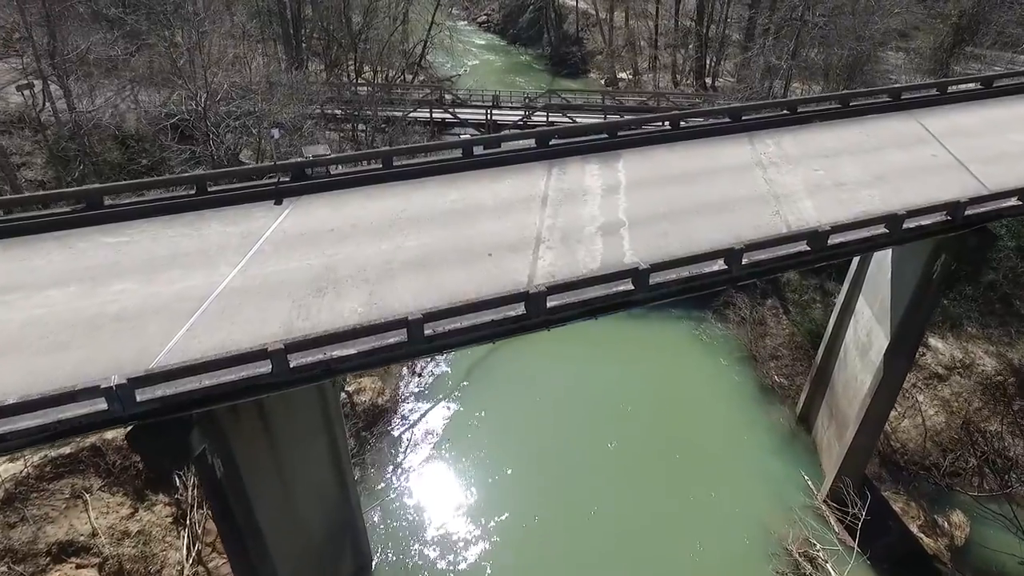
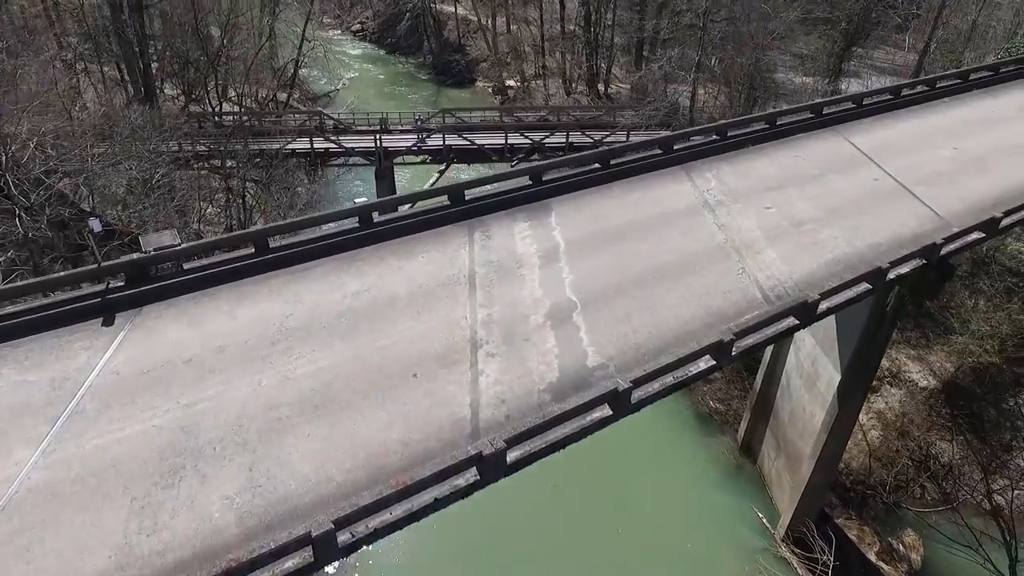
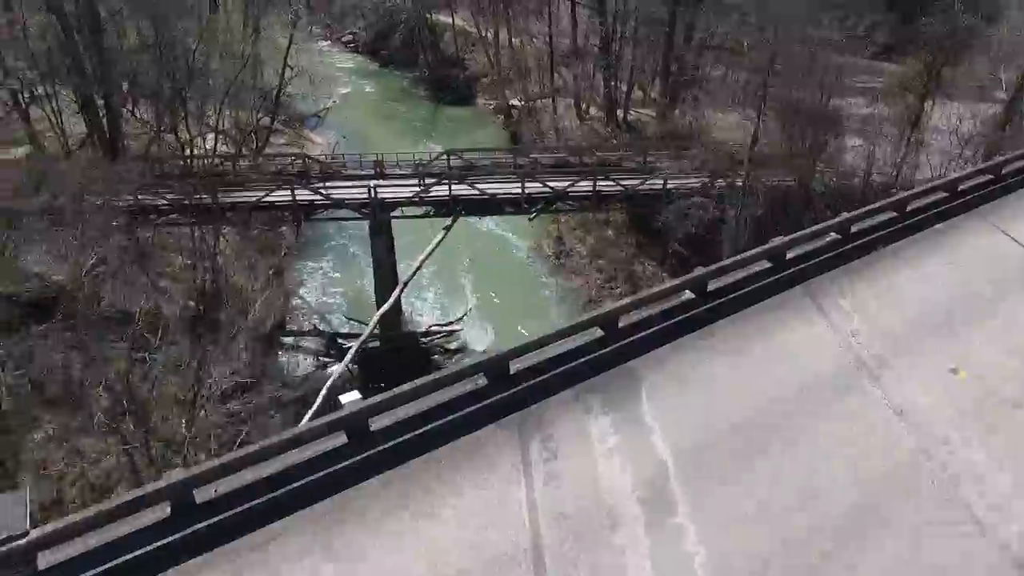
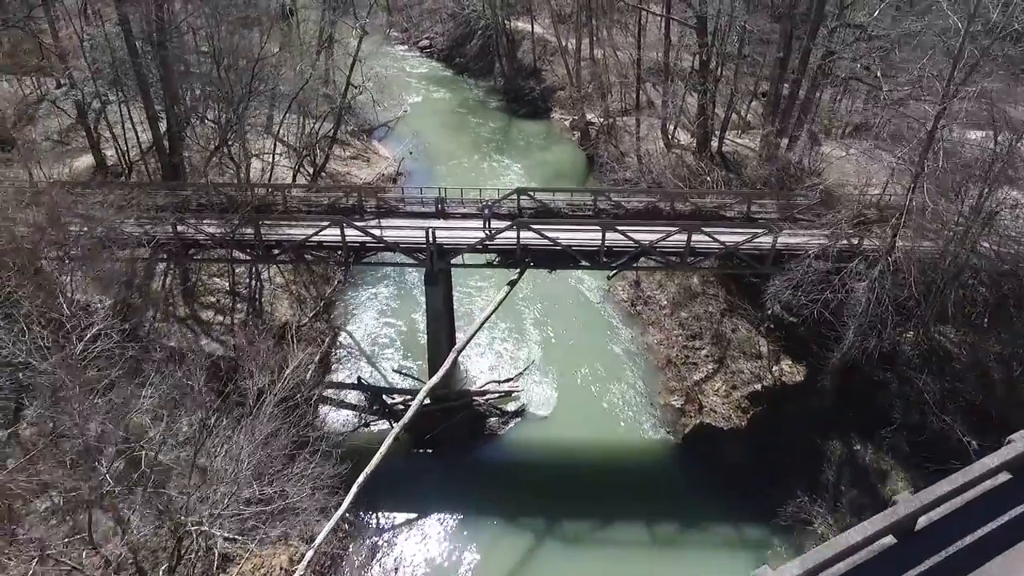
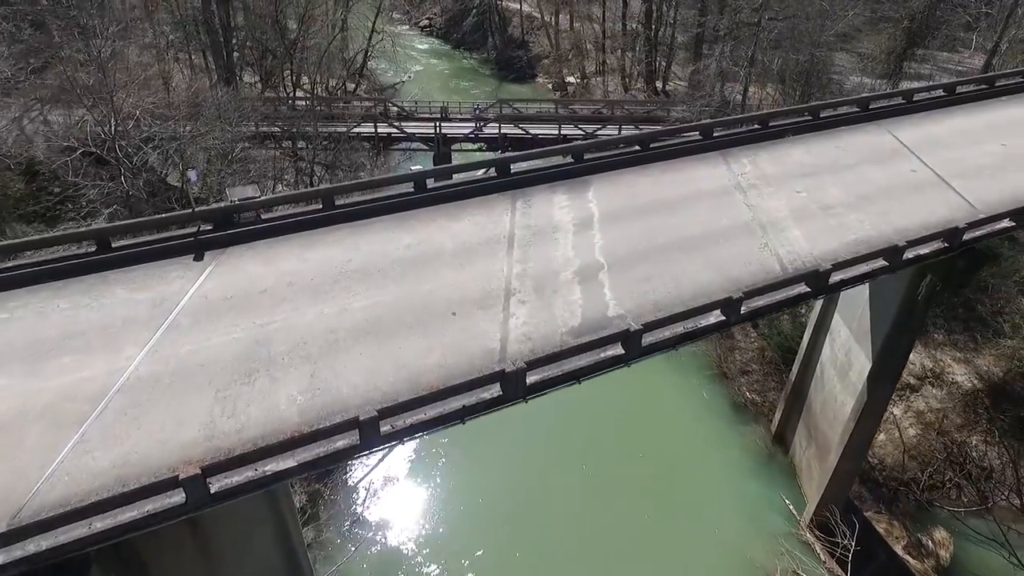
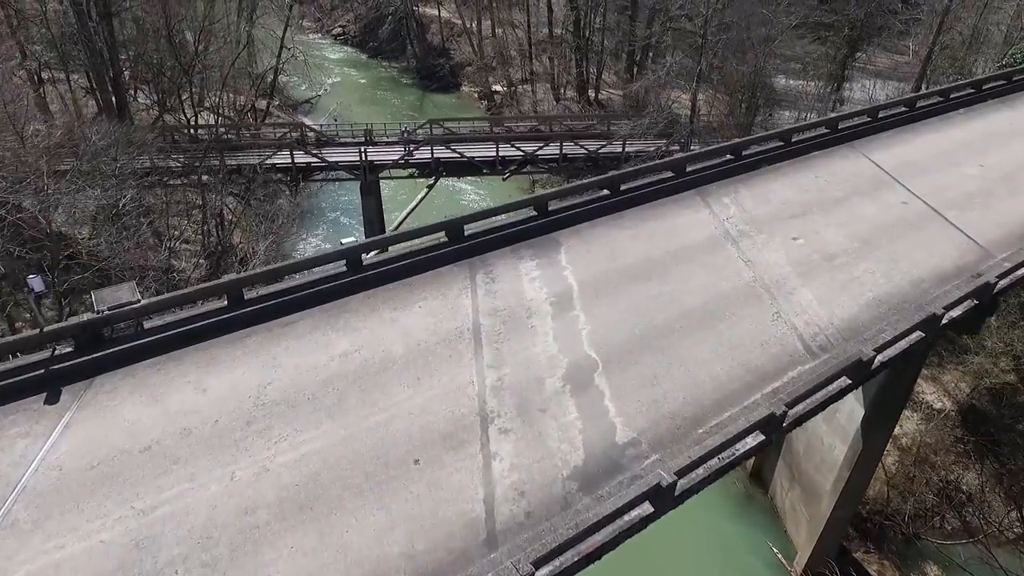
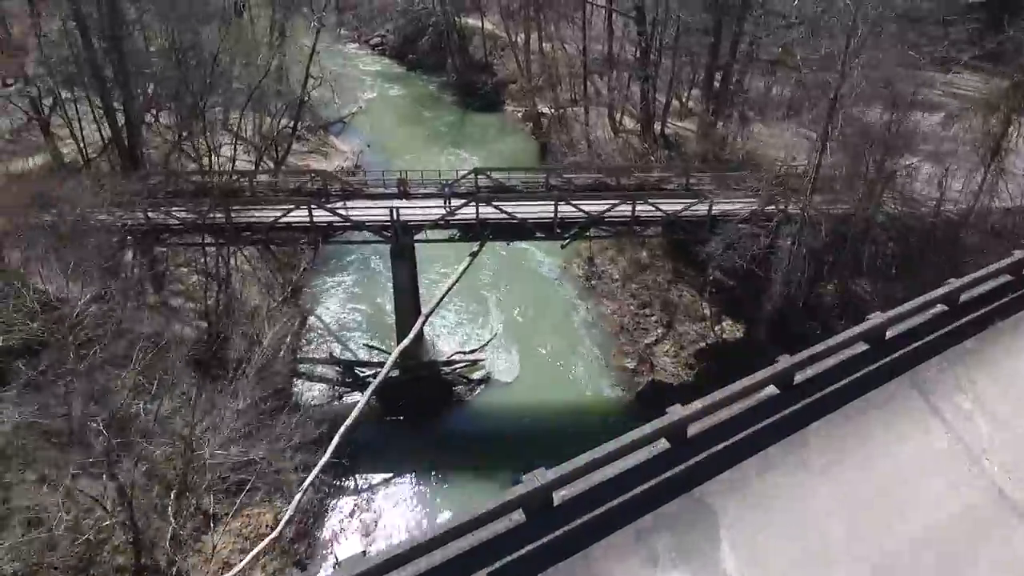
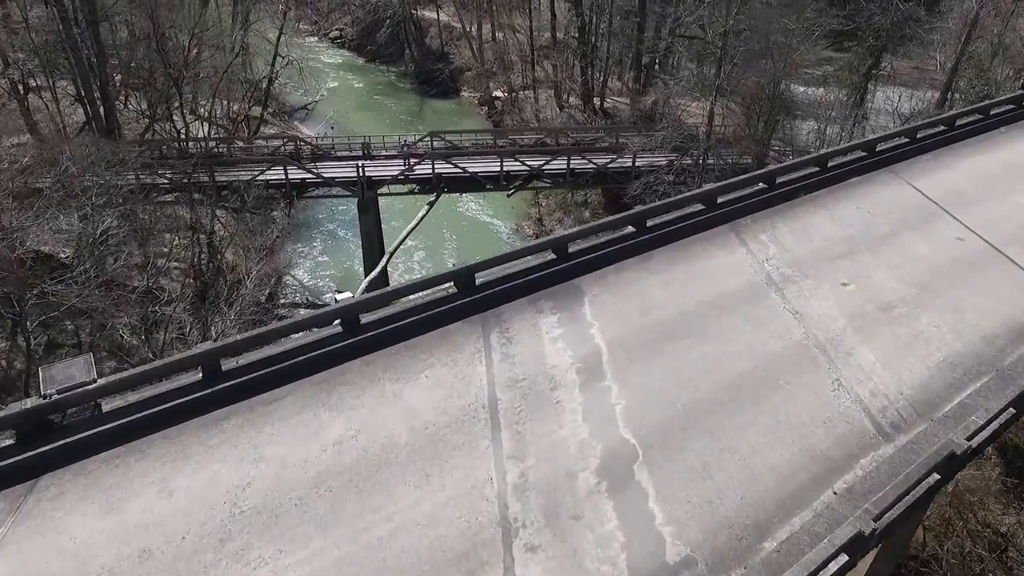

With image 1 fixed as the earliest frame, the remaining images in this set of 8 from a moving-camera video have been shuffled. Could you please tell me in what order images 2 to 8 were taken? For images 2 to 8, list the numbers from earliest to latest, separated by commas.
5, 2, 6, 8, 3, 7, 4
